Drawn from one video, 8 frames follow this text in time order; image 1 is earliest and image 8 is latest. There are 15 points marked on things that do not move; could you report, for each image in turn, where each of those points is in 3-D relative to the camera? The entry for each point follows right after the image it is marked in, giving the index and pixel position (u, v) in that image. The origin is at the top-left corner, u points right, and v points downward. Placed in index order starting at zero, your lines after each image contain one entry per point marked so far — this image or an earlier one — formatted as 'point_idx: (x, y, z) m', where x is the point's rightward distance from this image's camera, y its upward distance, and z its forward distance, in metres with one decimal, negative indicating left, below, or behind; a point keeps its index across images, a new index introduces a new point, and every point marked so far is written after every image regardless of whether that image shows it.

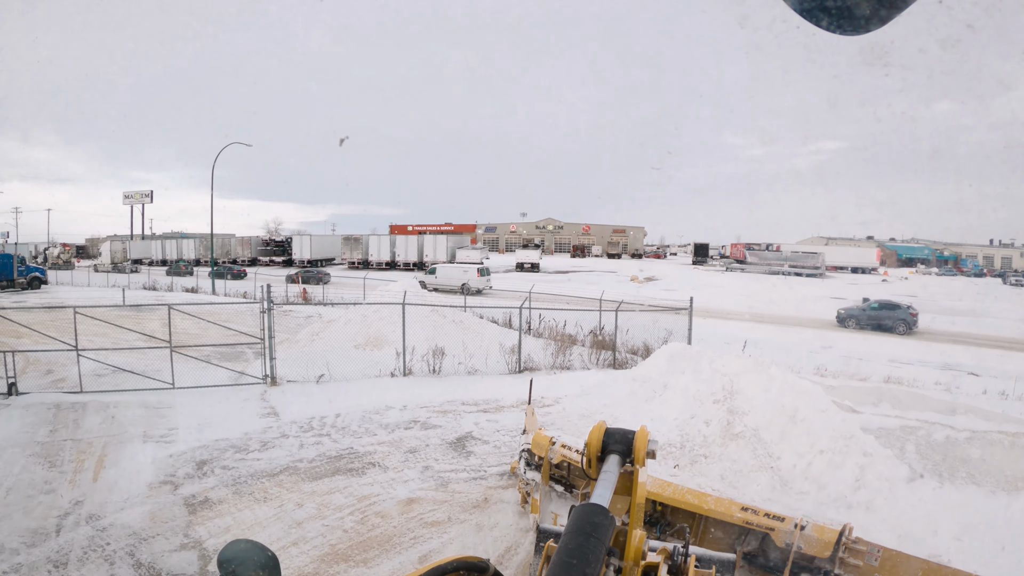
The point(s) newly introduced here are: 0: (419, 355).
0: (-2.3, -1.7, +13.3) m
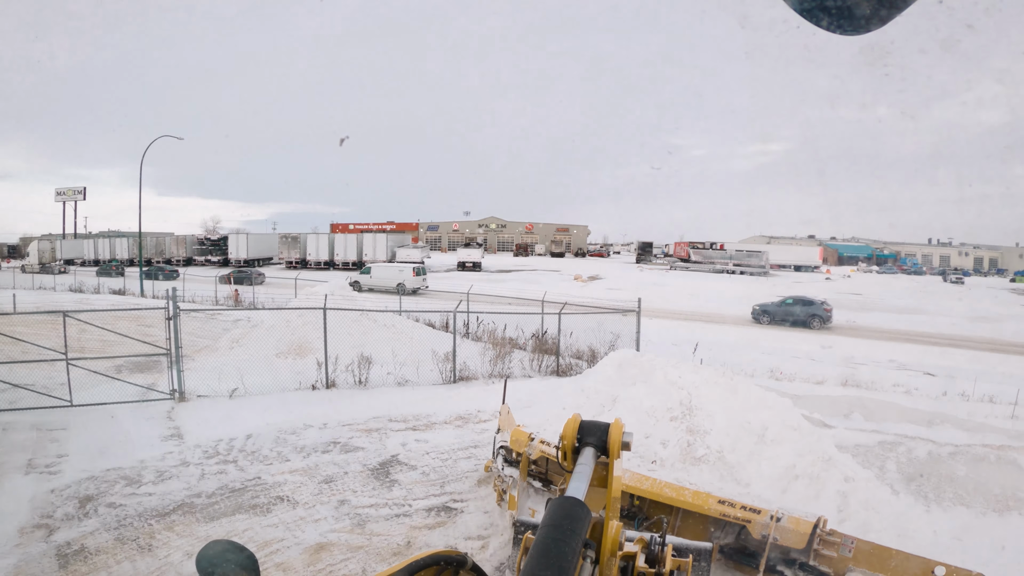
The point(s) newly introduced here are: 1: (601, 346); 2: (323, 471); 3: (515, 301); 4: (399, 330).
0: (-3.7, -1.7, +11.9) m
1: (+2.0, -1.4, +12.7) m
2: (-2.8, -2.8, +8.2) m
3: (+0.1, -0.5, +18.1) m
4: (-2.9, -1.1, +13.8) m
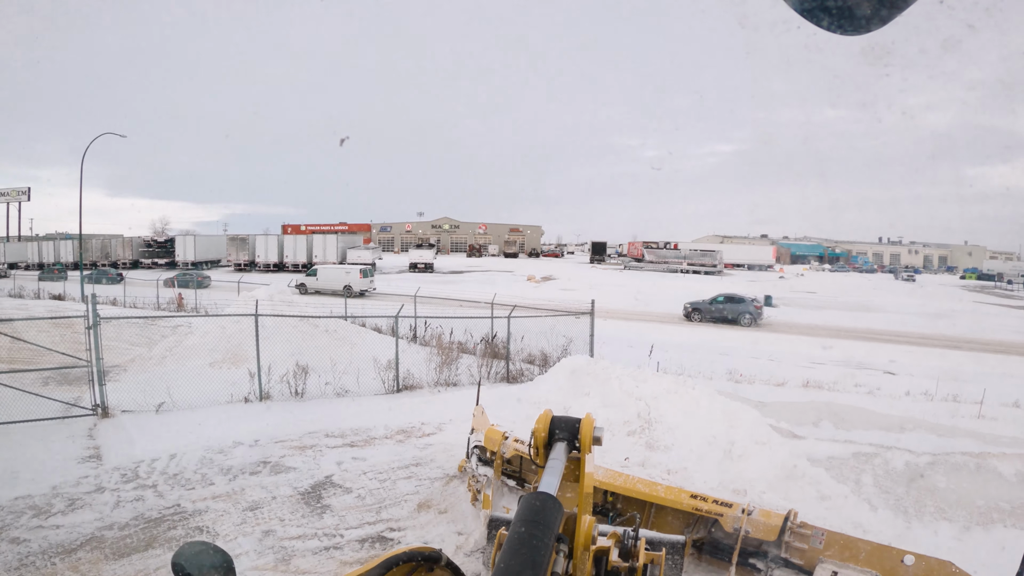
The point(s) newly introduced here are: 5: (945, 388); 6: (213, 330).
0: (-4.8, -1.8, +11.0) m
1: (+0.9, -1.4, +12.3) m
2: (-3.6, -2.8, +7.4) m
3: (-1.4, -0.5, +17.5) m
4: (-4.0, -1.1, +13.0) m
5: (+7.6, -1.8, +9.5) m
6: (-8.5, -1.2, +15.4) m
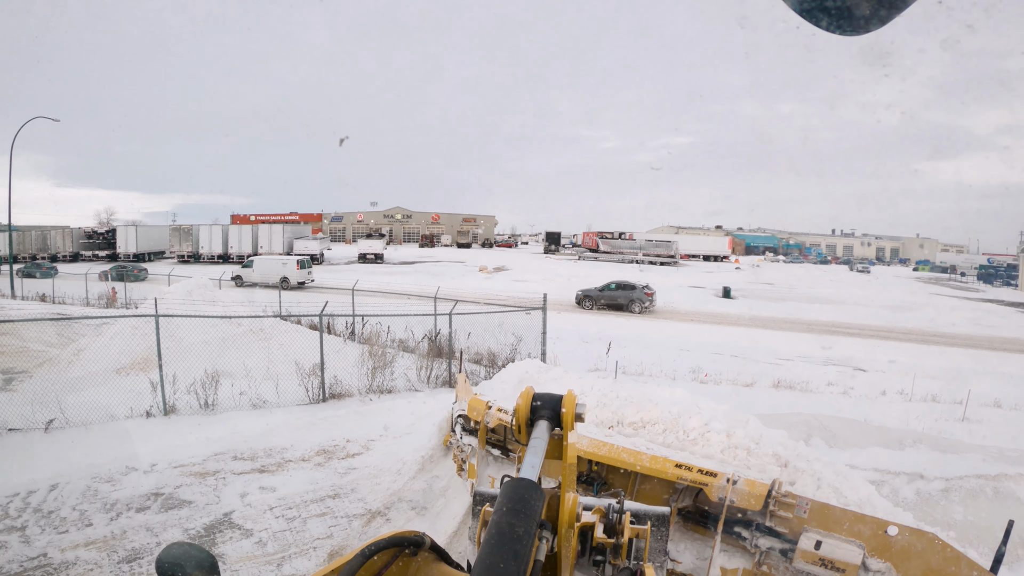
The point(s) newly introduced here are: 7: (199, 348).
0: (-5.7, -1.7, +9.5) m
1: (-0.2, -1.3, +11.2) m
2: (-4.2, -2.8, +6.0) m
3: (-2.9, -0.3, +16.2) m
4: (-5.2, -1.0, +11.5) m
5: (+6.7, -1.6, +9.0) m
6: (-9.8, -1.1, +13.6) m
7: (-6.2, -1.2, +10.7) m
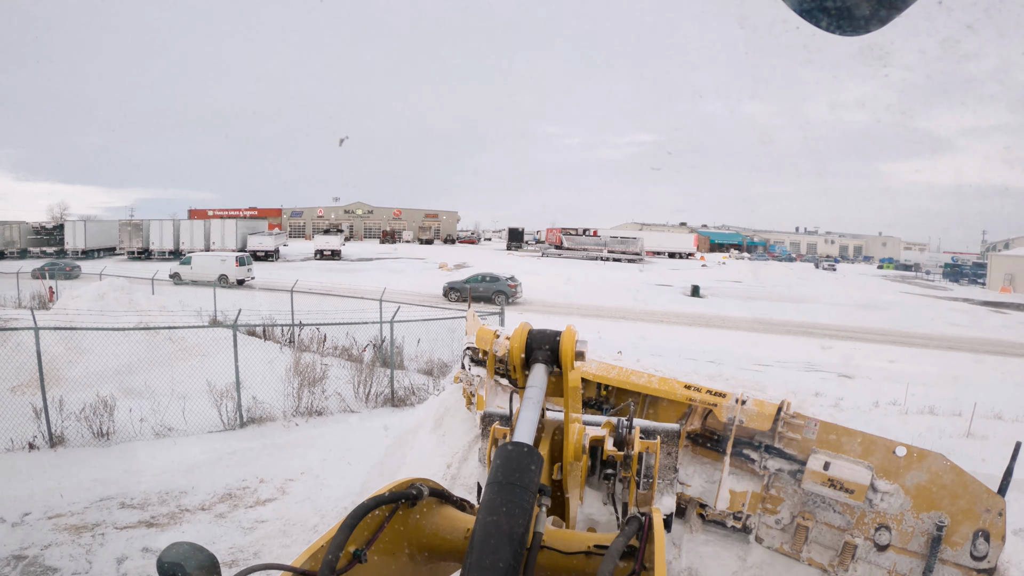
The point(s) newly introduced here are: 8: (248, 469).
0: (-6.4, -1.8, +8.0) m
1: (-1.0, -1.3, +10.0) m
2: (-4.7, -2.9, +4.6) m
3: (-4.0, -0.3, +14.8) m
4: (-6.0, -1.1, +10.0) m
5: (+6.1, -1.7, +8.3) m
6: (-10.7, -1.2, +11.8) m
7: (-6.9, -1.2, +9.1) m
8: (-3.0, -2.1, +6.3) m
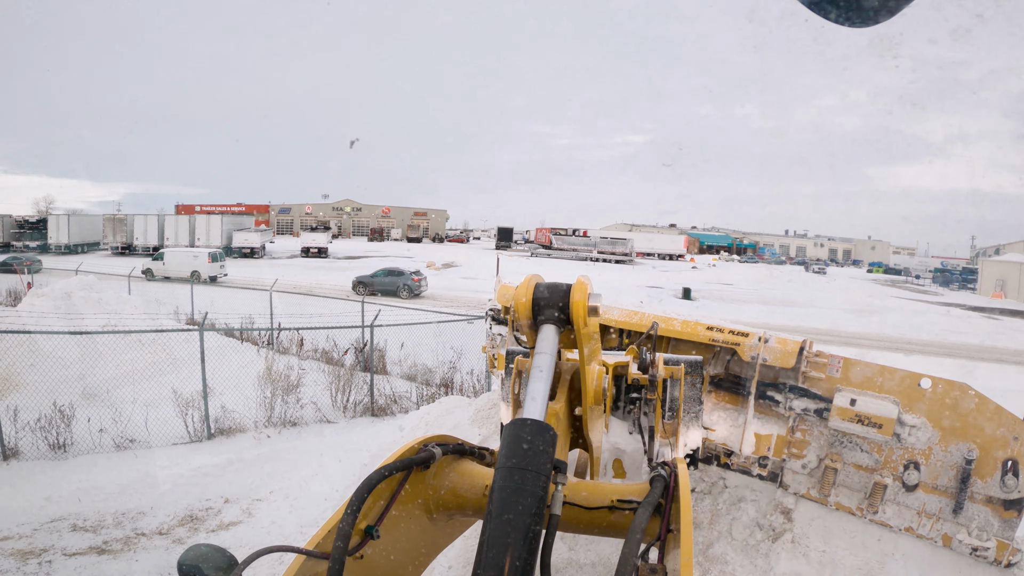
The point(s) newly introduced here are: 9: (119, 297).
0: (-6.6, -1.8, +7.5) m
1: (-1.2, -1.4, +9.6) m
2: (-4.8, -2.9, +4.1) m
3: (-4.3, -0.4, +14.3) m
4: (-6.2, -1.1, +9.5) m
5: (+5.9, -1.8, +8.0) m
6: (-10.9, -1.1, +11.2) m
7: (-7.1, -1.2, +8.6) m
8: (-3.1, -2.1, +5.9) m
9: (-9.4, -0.3, +13.0) m
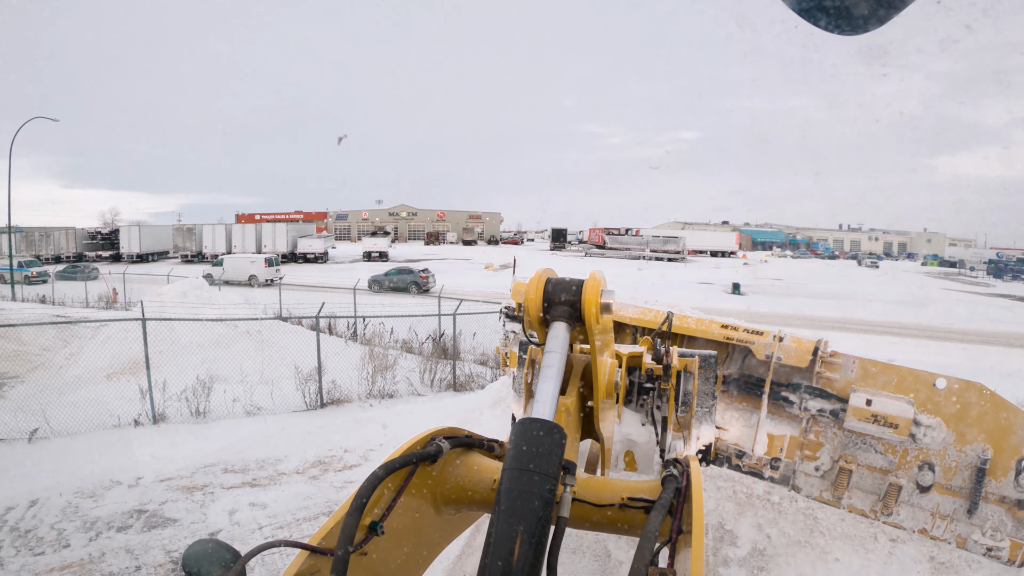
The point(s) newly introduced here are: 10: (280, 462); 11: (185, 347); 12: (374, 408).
0: (-5.6, -1.7, +9.1) m
1: (-0.1, -1.2, +10.7) m
2: (-4.1, -2.8, +5.6) m
3: (-2.8, -0.3, +15.7) m
4: (-5.1, -1.0, +11.1) m
5: (+6.8, -1.6, +8.5) m
6: (-9.6, -1.1, +13.2) m
7: (-6.1, -1.2, +10.3) m
8: (-2.3, -2.0, +7.2) m
9: (-7.9, -0.3, +14.8) m
10: (-2.9, -2.2, +6.8) m
11: (-6.3, -1.1, +10.4) m
12: (-2.1, -1.8, +8.1) m
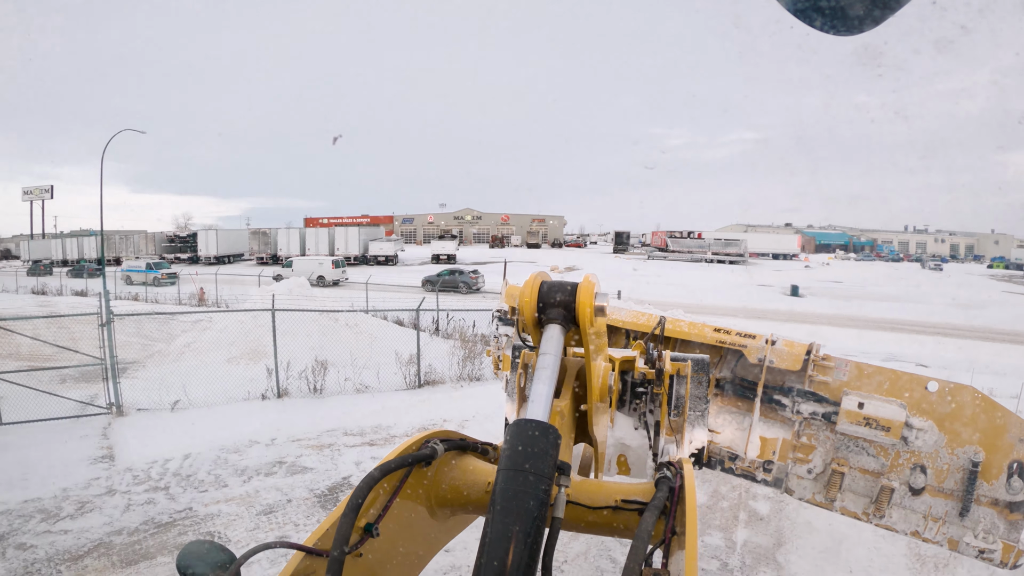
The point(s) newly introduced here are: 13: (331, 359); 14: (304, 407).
0: (-4.3, -1.7, +10.9) m
1: (+1.4, -1.2, +11.9) m
2: (-3.3, -2.8, +7.2) m
3: (-0.8, -0.3, +17.2) m
4: (-3.6, -1.0, +12.8) m
5: (+8.0, -1.6, +8.9) m
6: (-7.9, -1.0, +15.4) m
7: (-4.6, -1.1, +12.1) m
8: (-1.3, -2.0, +8.6) m
9: (-6.0, -0.2, +16.9) m
10: (-1.9, -2.1, +8.4) m
11: (-4.9, -1.0, +12.3) m
12: (-0.9, -1.8, +9.5) m
13: (-3.8, -1.5, +11.3) m
14: (-3.7, -2.1, +9.6) m
